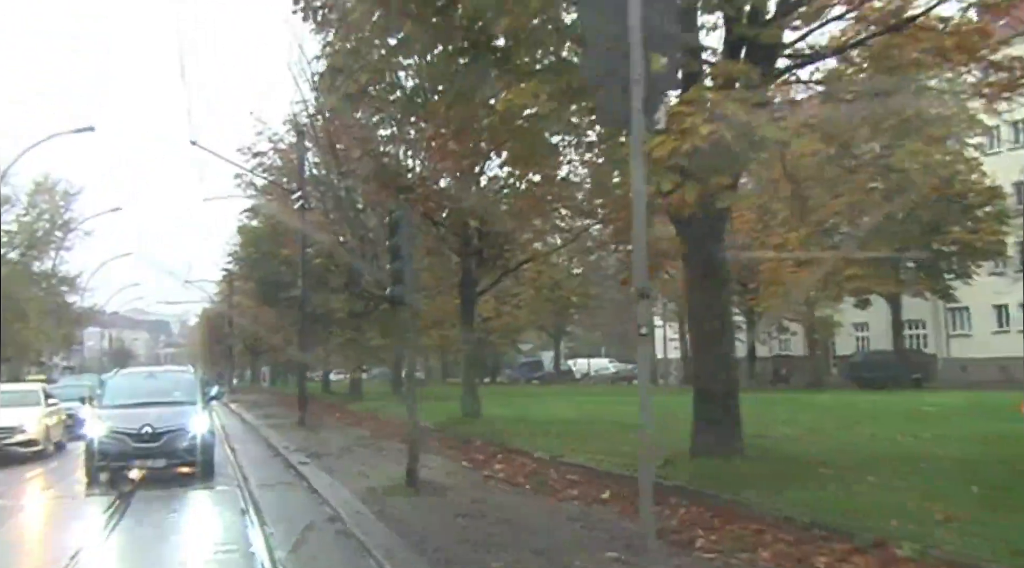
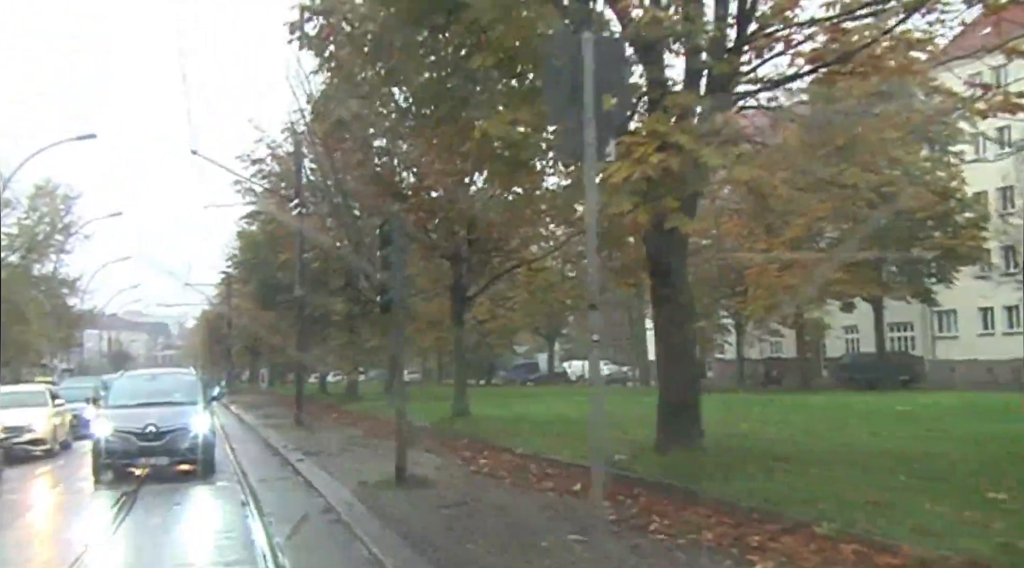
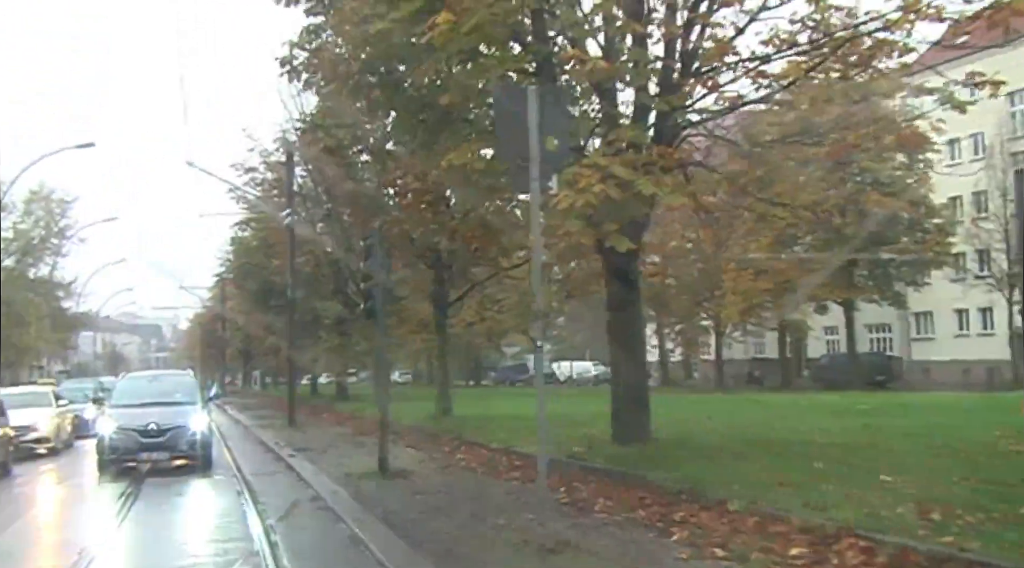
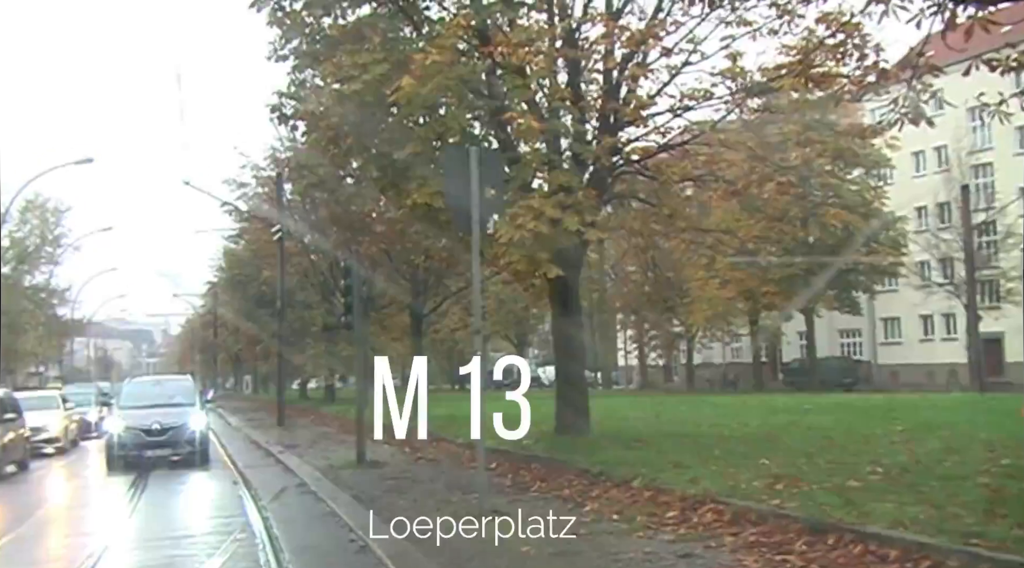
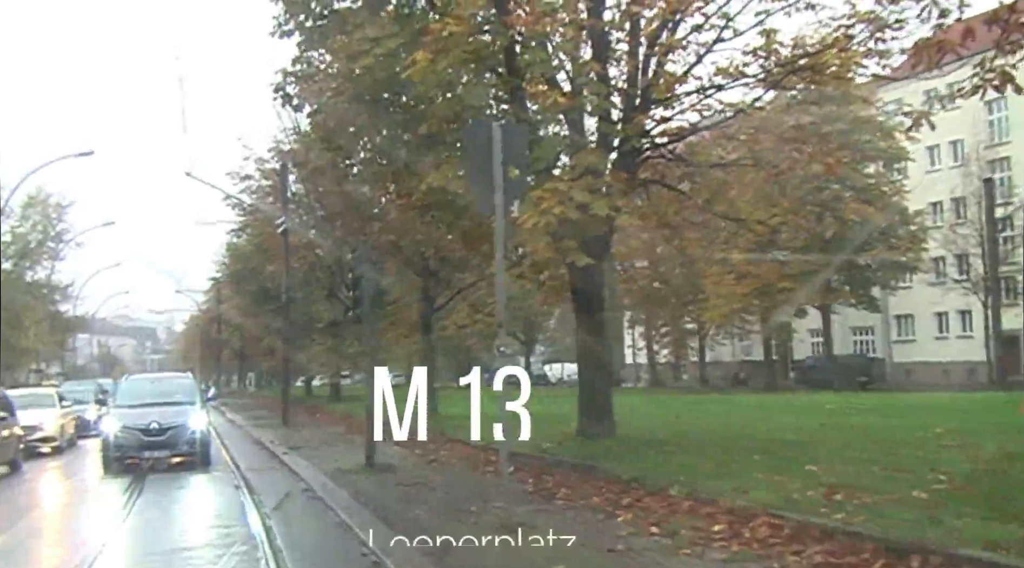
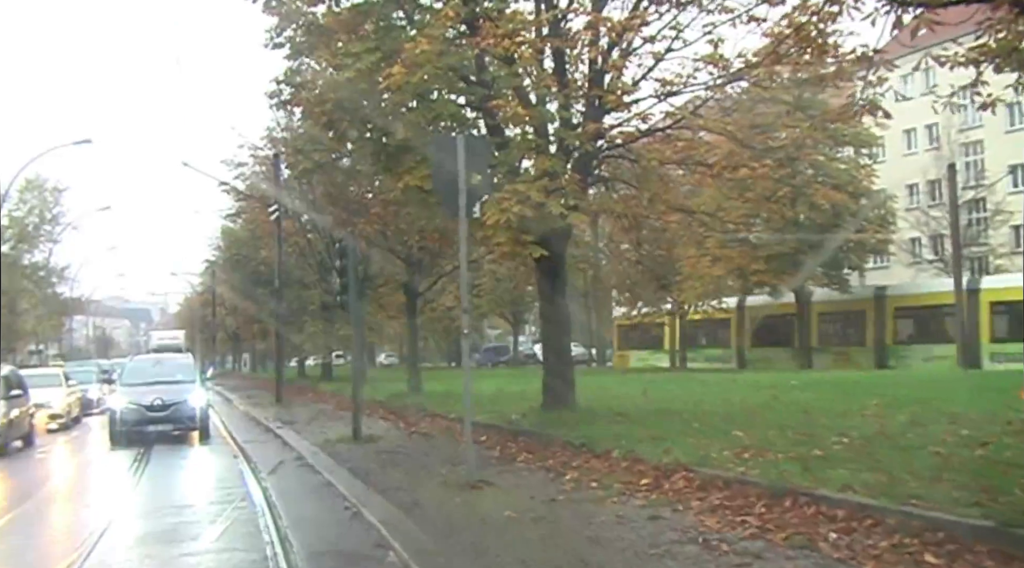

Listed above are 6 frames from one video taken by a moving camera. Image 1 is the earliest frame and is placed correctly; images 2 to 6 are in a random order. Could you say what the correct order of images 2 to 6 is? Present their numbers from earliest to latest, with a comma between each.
2, 3, 5, 4, 6
